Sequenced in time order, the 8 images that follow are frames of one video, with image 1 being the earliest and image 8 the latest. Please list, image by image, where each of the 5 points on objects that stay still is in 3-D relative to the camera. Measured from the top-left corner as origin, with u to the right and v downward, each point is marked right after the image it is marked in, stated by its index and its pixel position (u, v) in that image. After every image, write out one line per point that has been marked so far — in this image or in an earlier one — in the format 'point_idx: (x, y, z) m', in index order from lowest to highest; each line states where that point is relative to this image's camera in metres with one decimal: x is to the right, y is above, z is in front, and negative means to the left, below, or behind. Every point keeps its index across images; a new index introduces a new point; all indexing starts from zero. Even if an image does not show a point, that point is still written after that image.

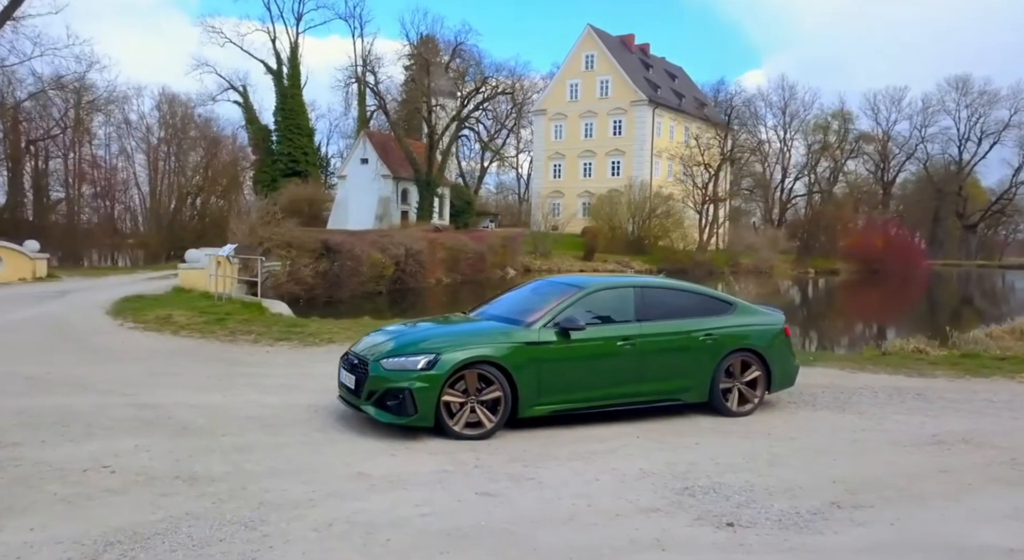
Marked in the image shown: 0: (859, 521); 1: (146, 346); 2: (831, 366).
0: (+1.8, -1.3, +4.0) m
1: (-5.8, -1.0, +11.9) m
2: (+4.4, -1.2, +10.3) m
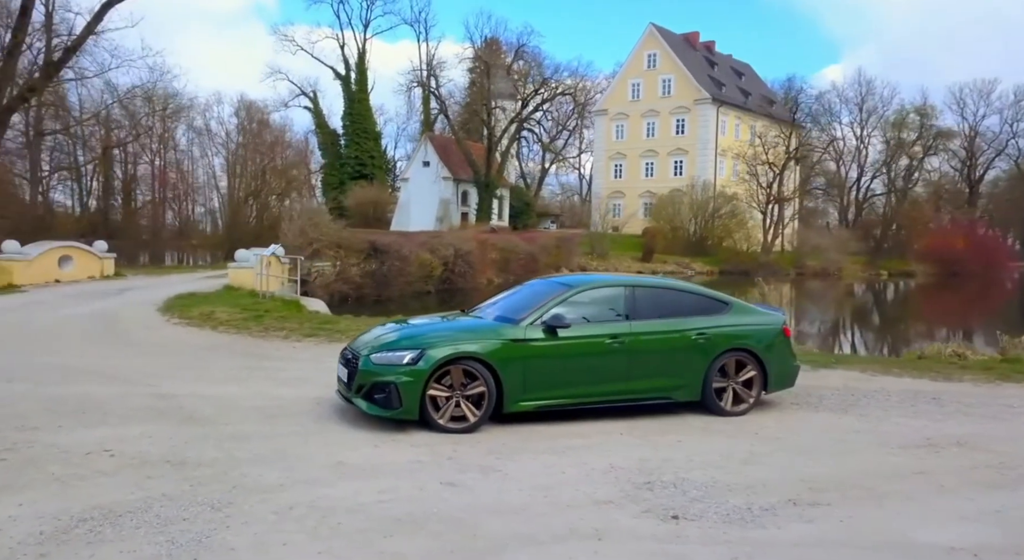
0: (+1.6, -1.3, +4.0) m
1: (-5.4, -1.0, +12.5) m
2: (+4.6, -1.2, +10.1) m
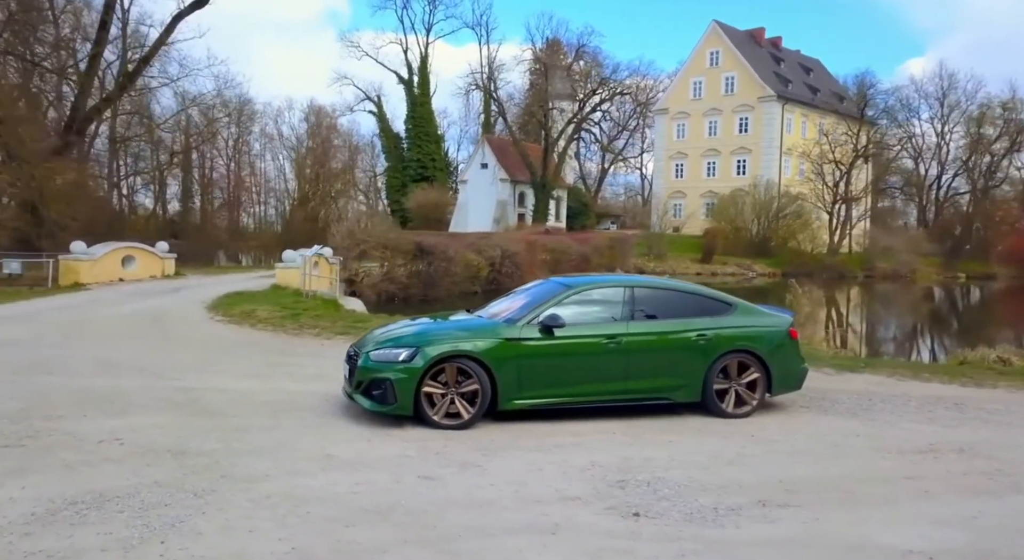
0: (+1.4, -1.3, +4.0) m
1: (-5.0, -1.0, +13.0) m
2: (+4.9, -1.2, +9.8) m
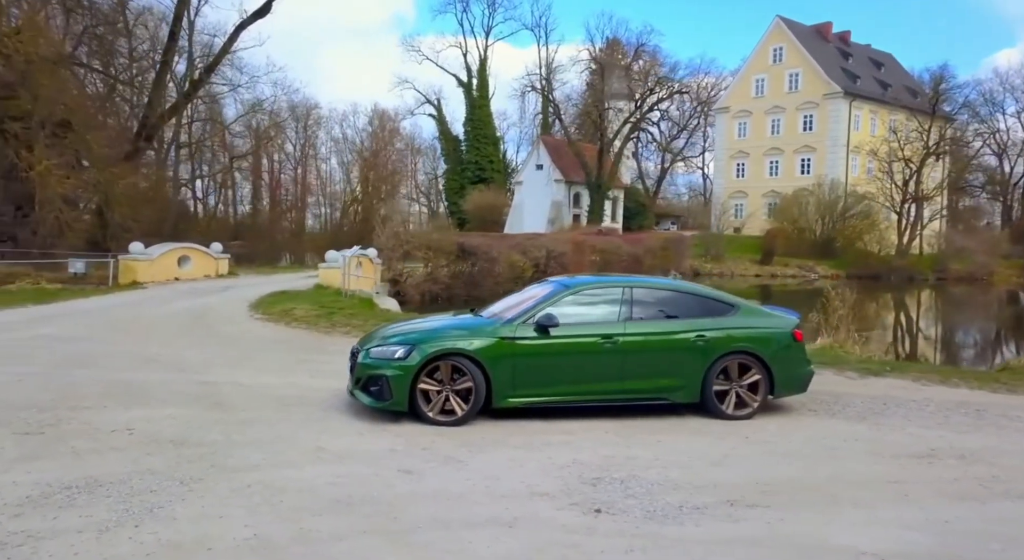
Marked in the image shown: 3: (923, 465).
0: (+1.2, -1.3, +4.0) m
1: (-4.5, -1.0, +13.4) m
2: (+5.1, -1.2, +9.6) m
3: (+2.8, -1.3, +5.1) m
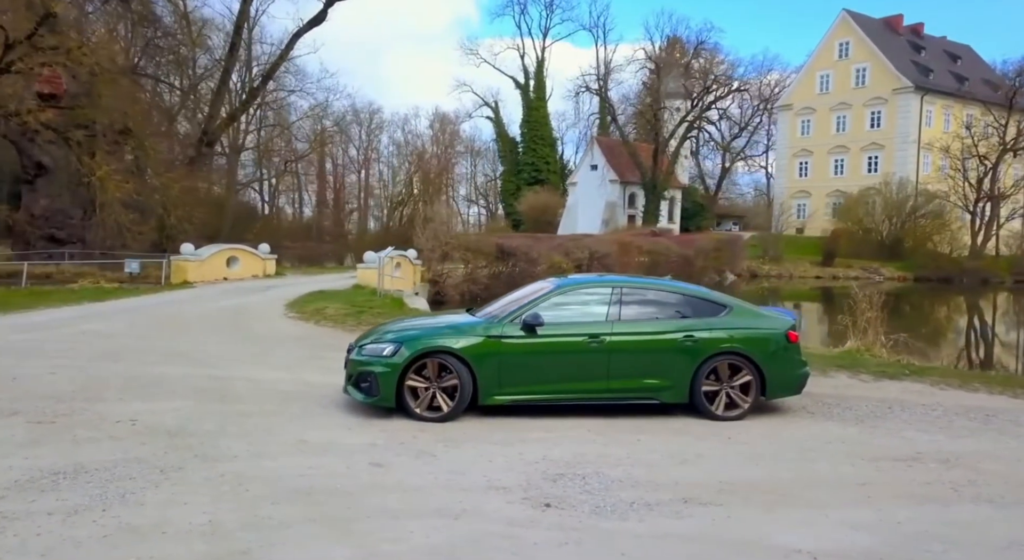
0: (+0.9, -1.3, +4.0) m
1: (-4.1, -1.0, +13.8) m
2: (+5.2, -1.2, +9.3) m
3: (+2.6, -1.3, +5.0) m
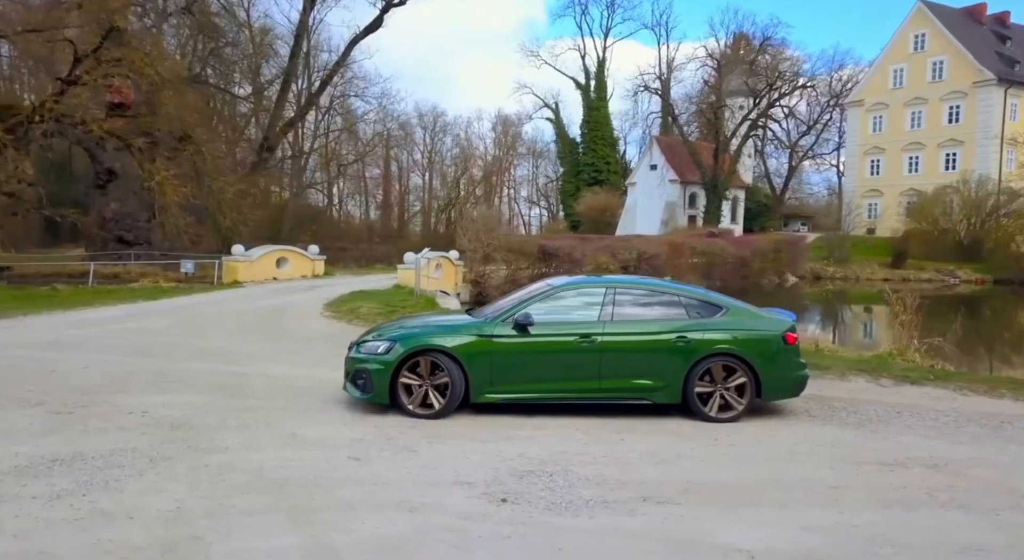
0: (+0.7, -1.3, +4.0) m
1: (-3.6, -1.0, +14.2) m
2: (+5.3, -1.3, +9.0) m
3: (+2.4, -1.3, +4.9) m
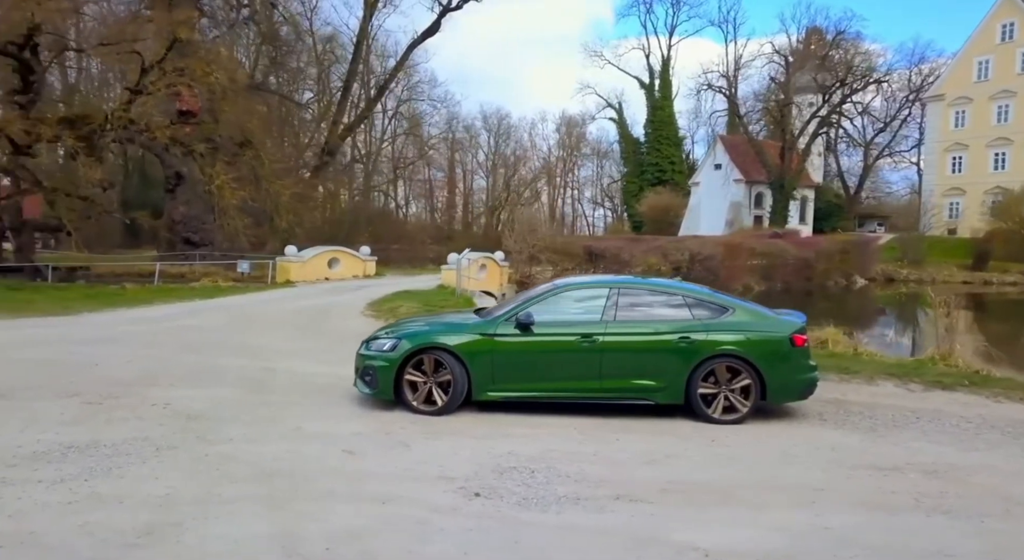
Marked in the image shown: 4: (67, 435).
0: (+0.5, -1.3, +4.1) m
1: (-3.0, -1.0, +14.5) m
2: (+5.5, -1.3, +8.7) m
3: (+2.3, -1.3, +4.8) m
4: (-3.3, -1.2, +5.6) m
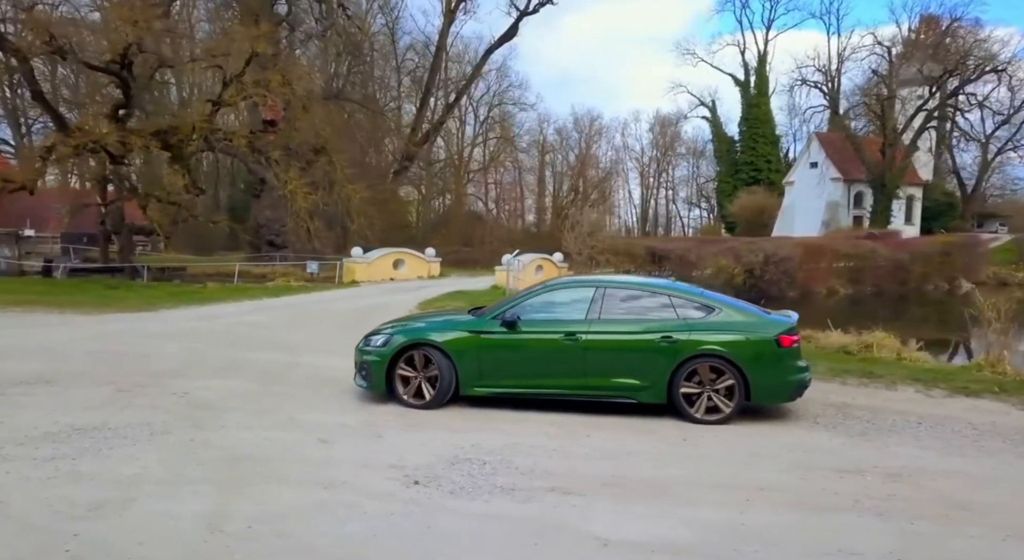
0: (+0.1, -1.2, +4.2) m
1: (-2.2, -1.0, +15.0) m
2: (+5.6, -1.3, +8.2) m
3: (+2.0, -1.3, +4.8) m
4: (-3.5, -1.1, +6.1) m
